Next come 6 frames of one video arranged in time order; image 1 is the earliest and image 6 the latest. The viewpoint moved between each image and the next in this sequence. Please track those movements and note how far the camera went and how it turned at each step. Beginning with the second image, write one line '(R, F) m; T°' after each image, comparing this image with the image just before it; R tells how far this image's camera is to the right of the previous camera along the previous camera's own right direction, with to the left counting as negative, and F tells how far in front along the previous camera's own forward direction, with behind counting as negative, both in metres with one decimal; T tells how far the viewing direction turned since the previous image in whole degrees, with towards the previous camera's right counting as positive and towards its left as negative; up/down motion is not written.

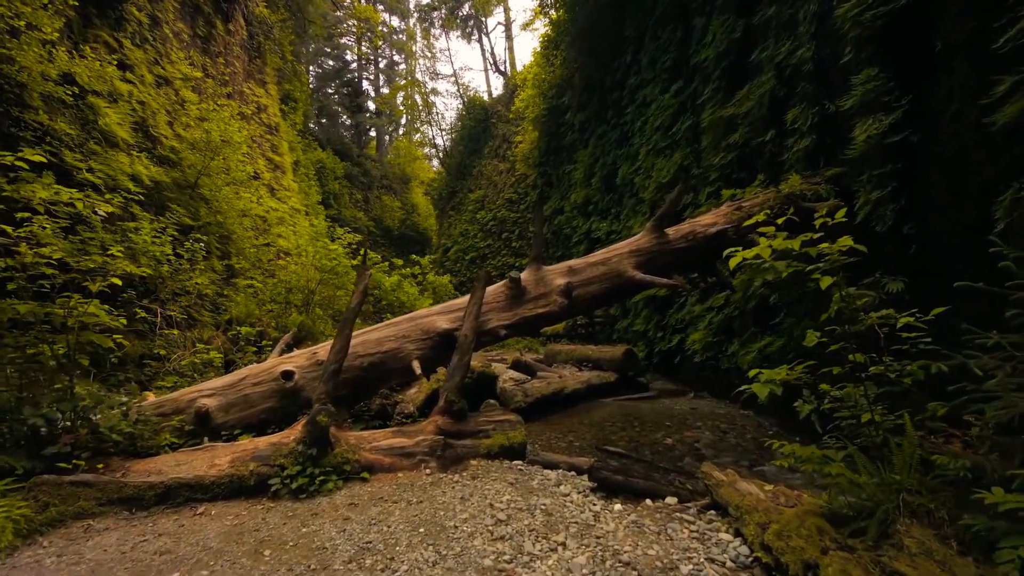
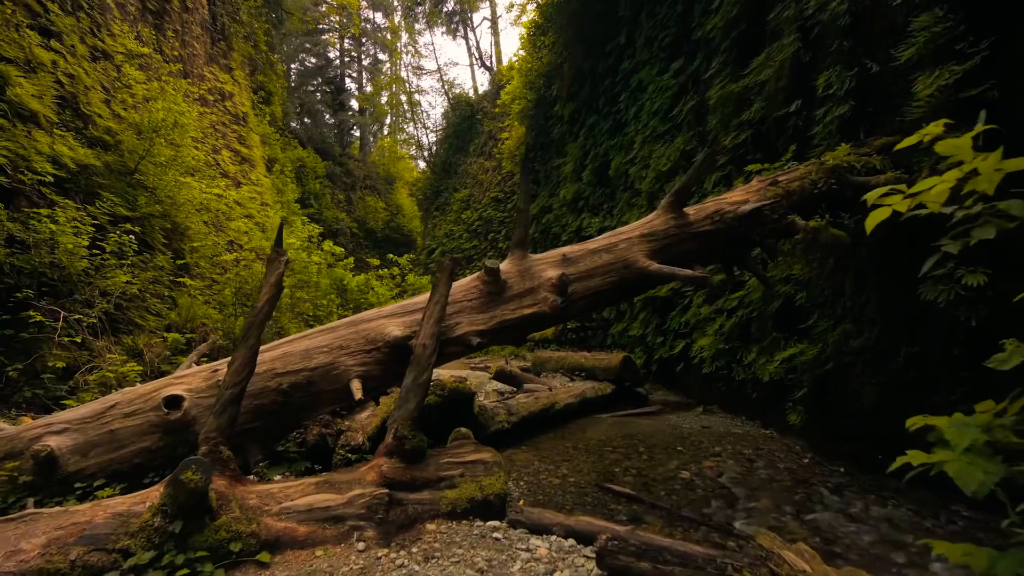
(+0.1, +0.9) m; +1°
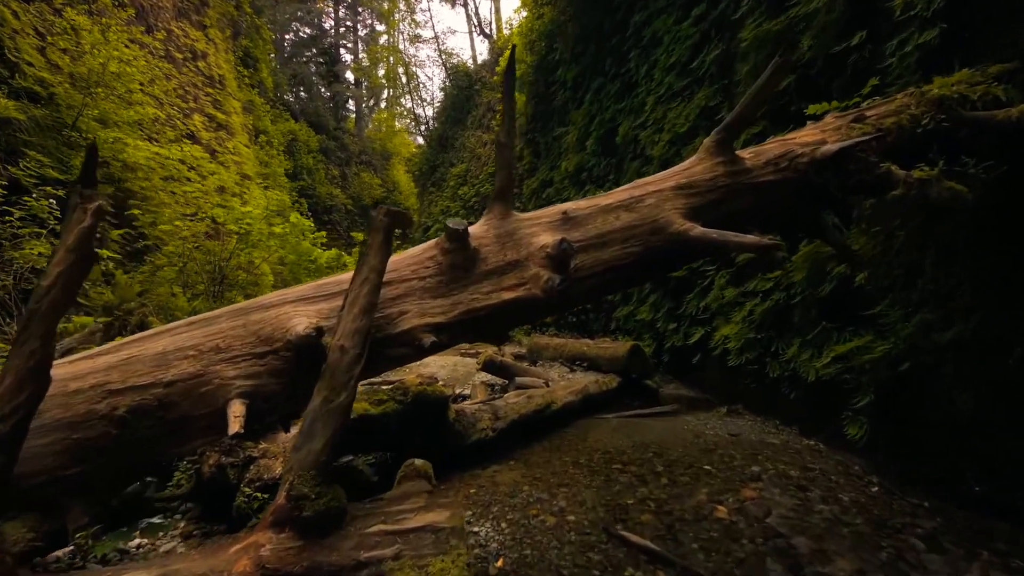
(+0.1, +0.9) m; 0°
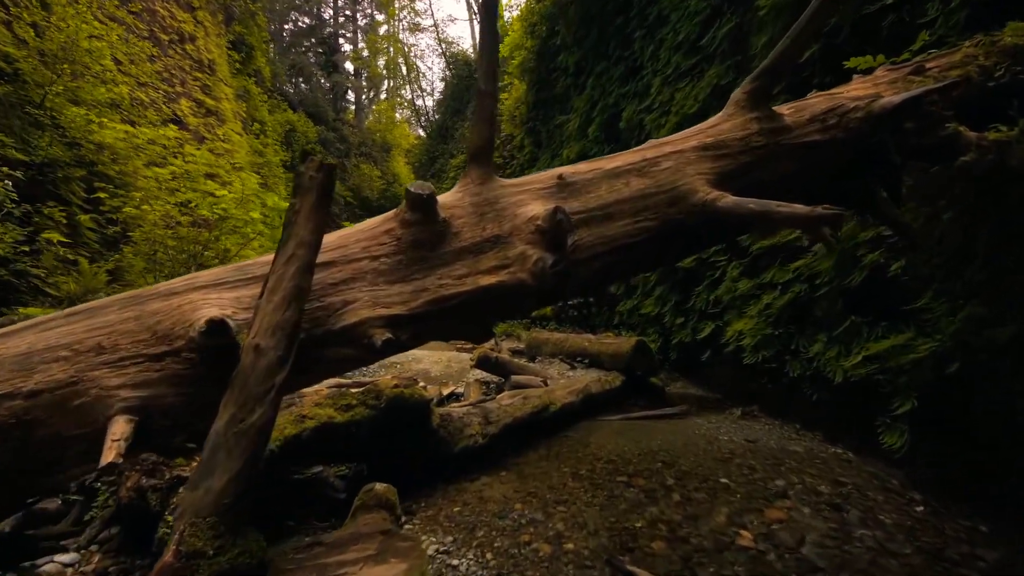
(+0.1, +0.4) m; 0°
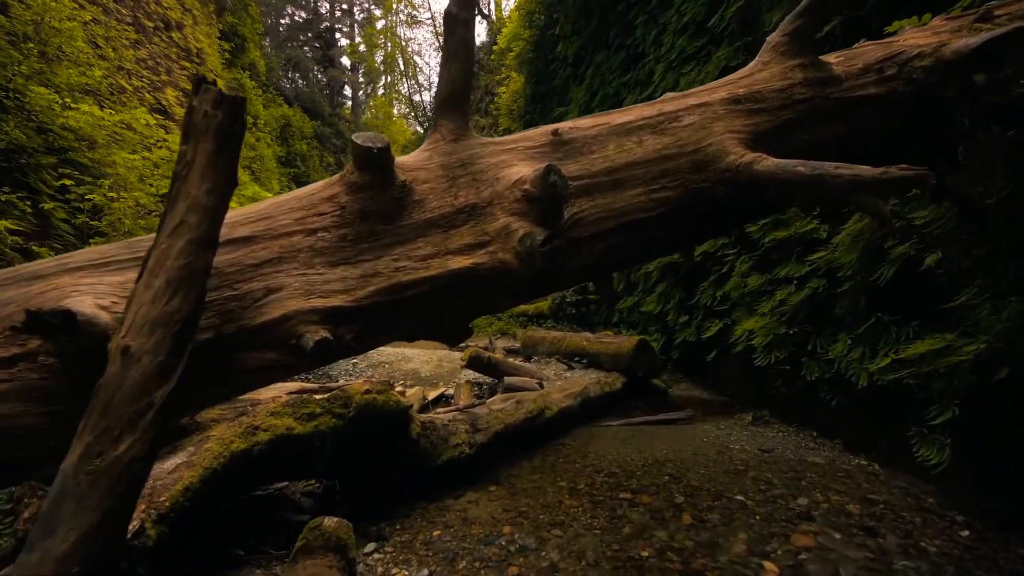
(0.0, +0.3) m; 0°
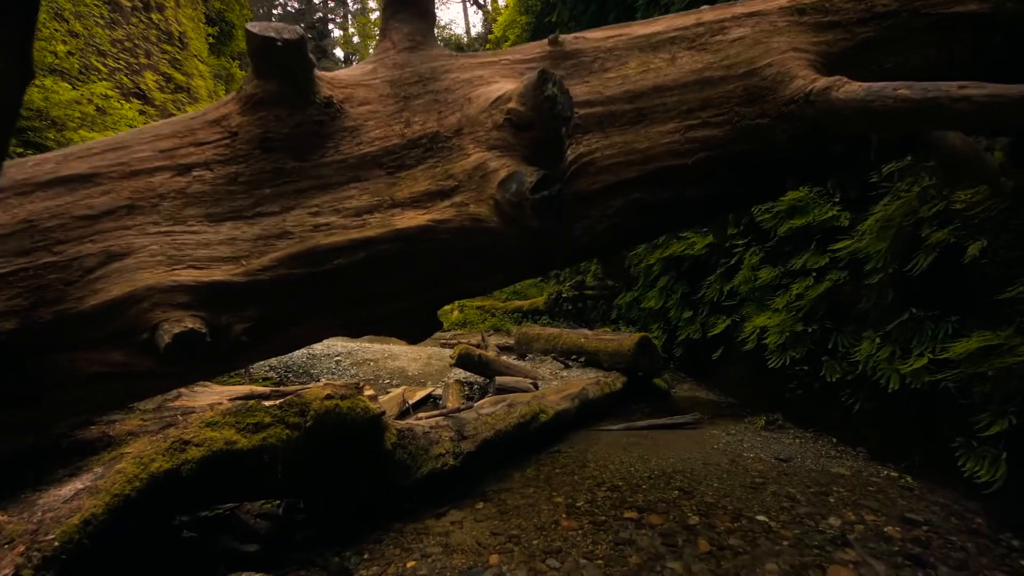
(0.0, +0.4) m; 0°
